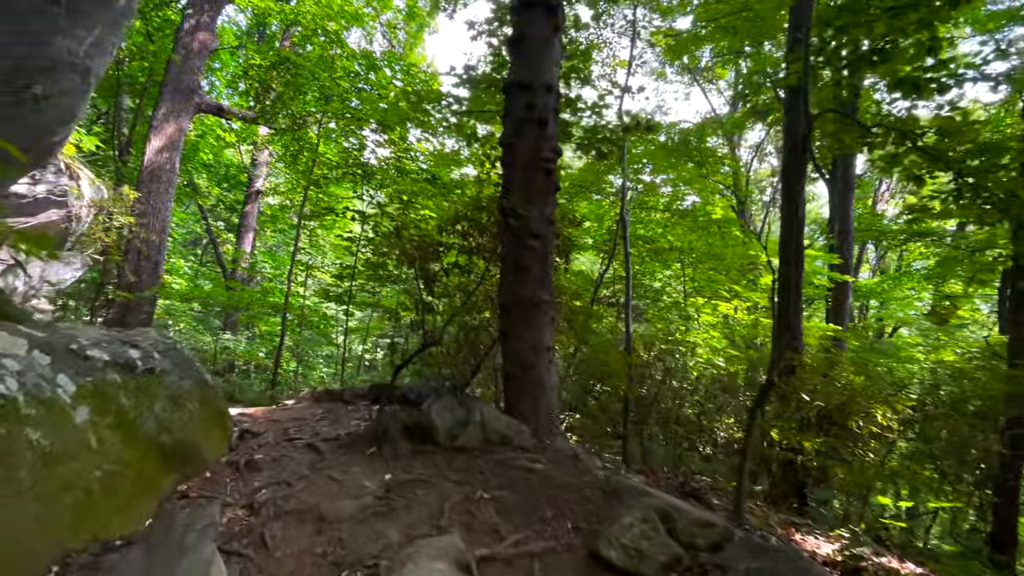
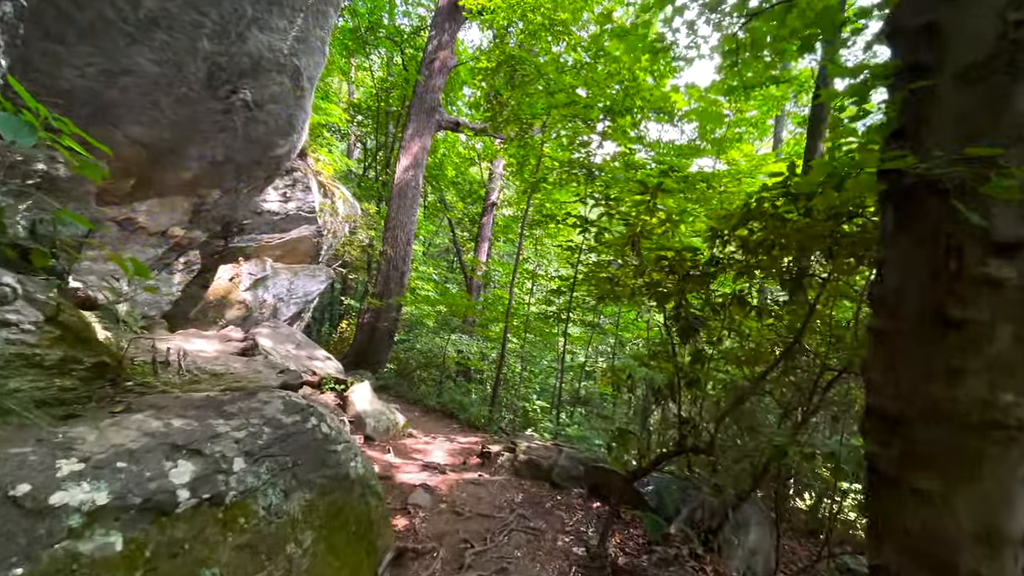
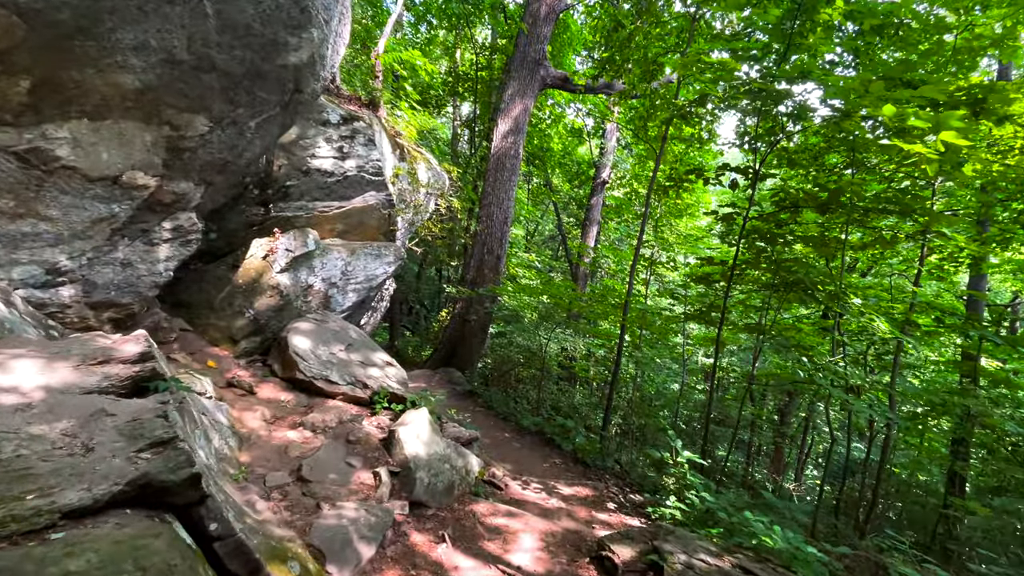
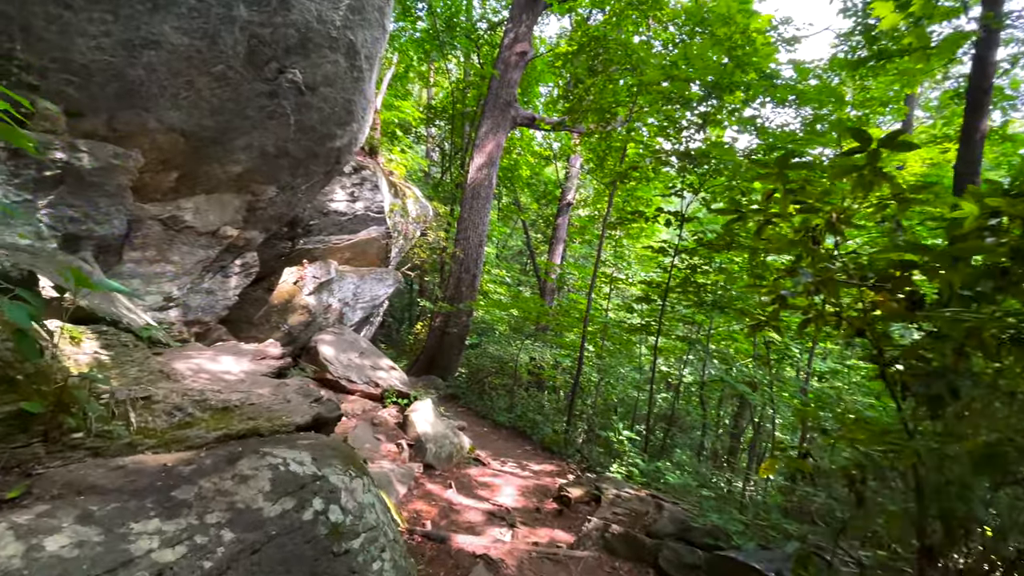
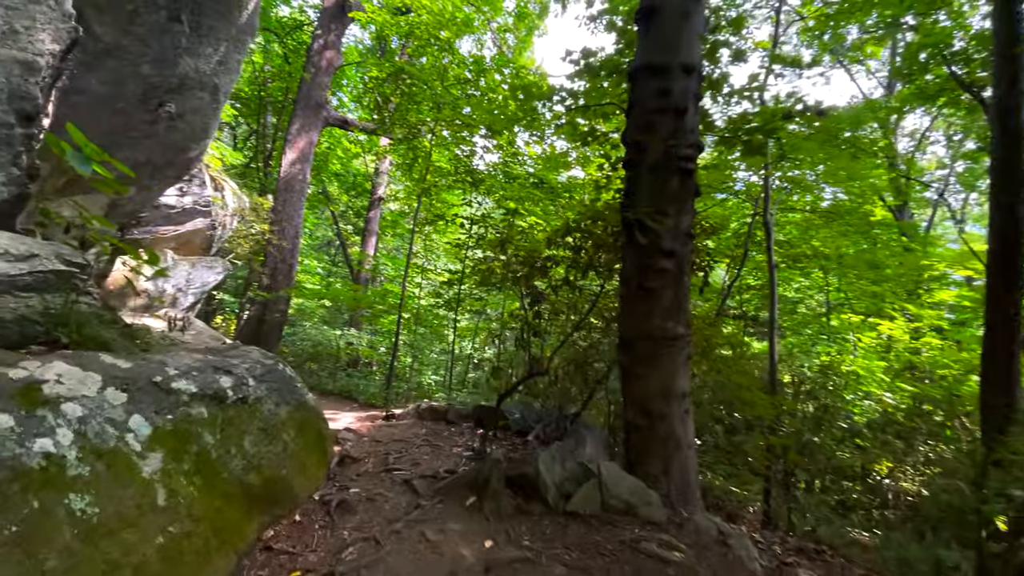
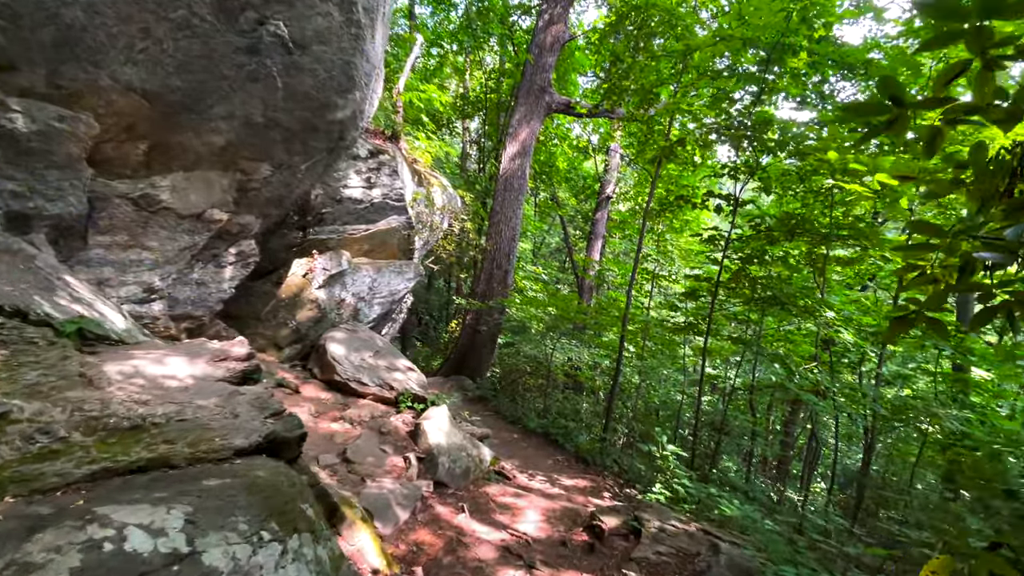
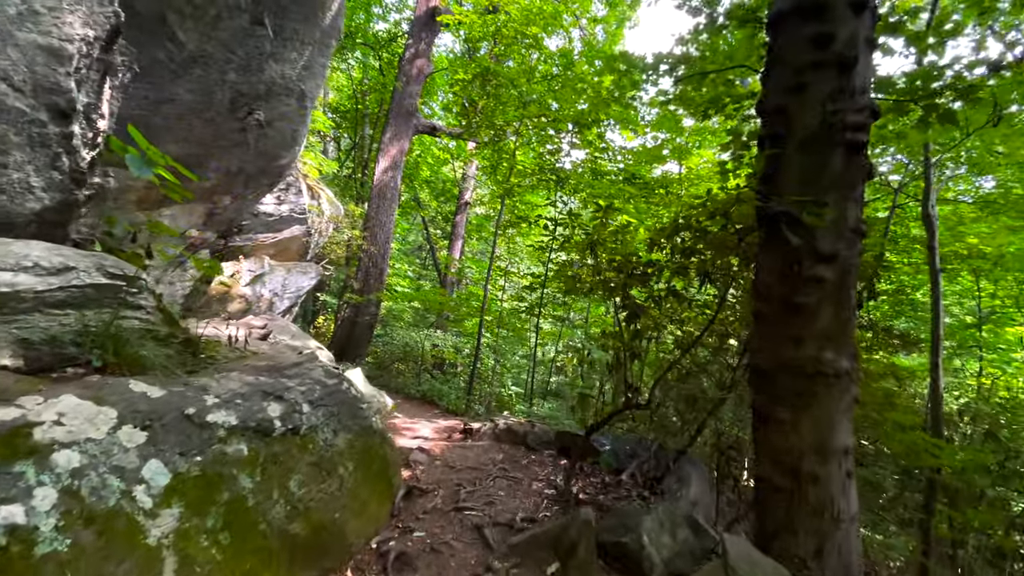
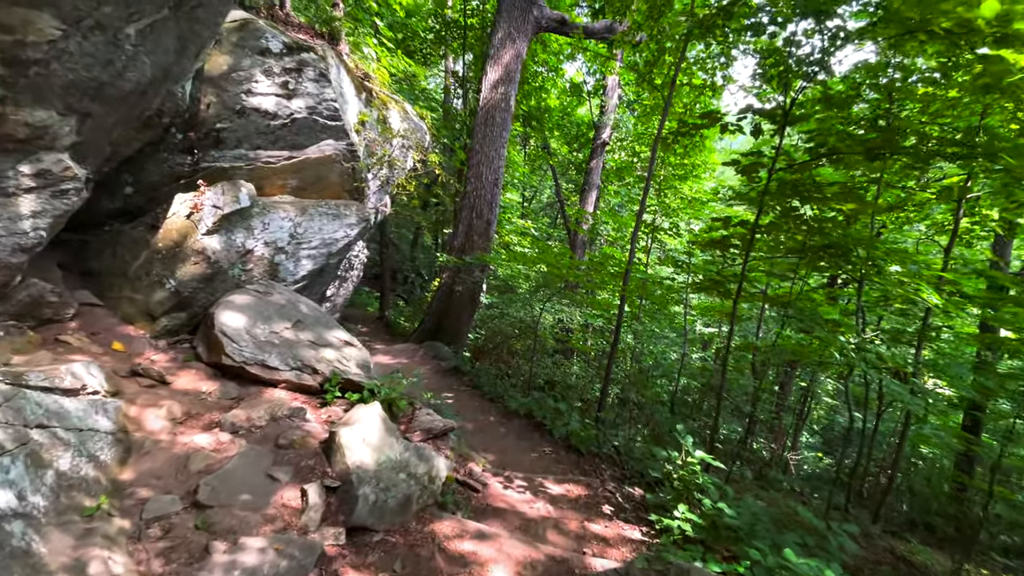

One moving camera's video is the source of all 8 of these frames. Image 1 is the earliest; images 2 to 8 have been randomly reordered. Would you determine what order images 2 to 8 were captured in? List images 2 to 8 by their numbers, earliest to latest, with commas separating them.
5, 7, 2, 4, 6, 3, 8
